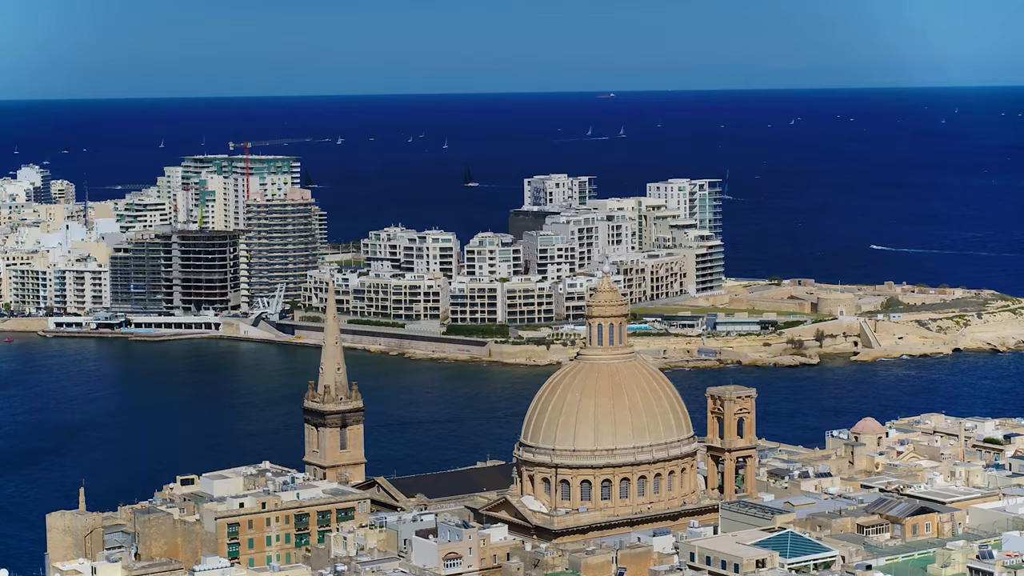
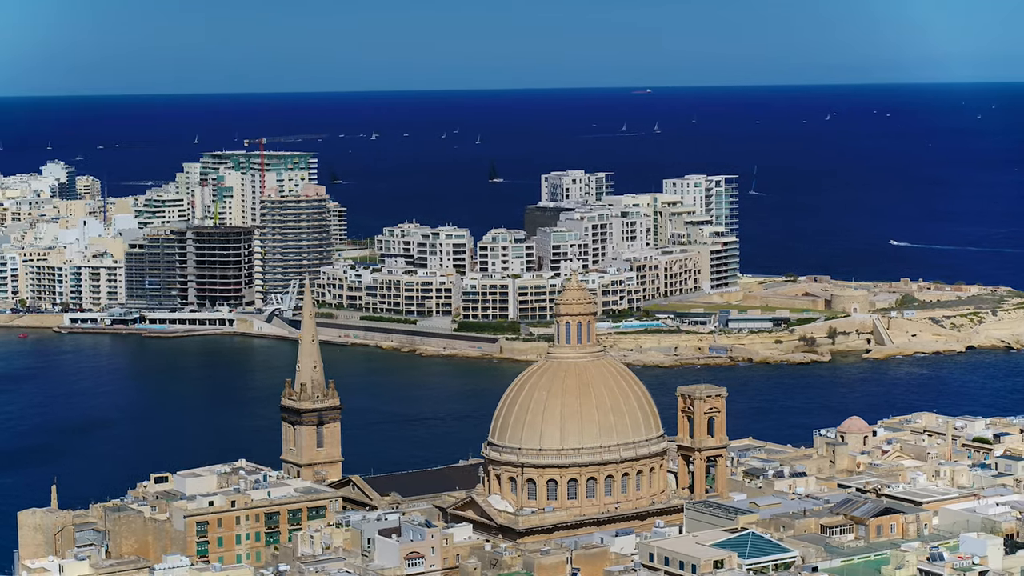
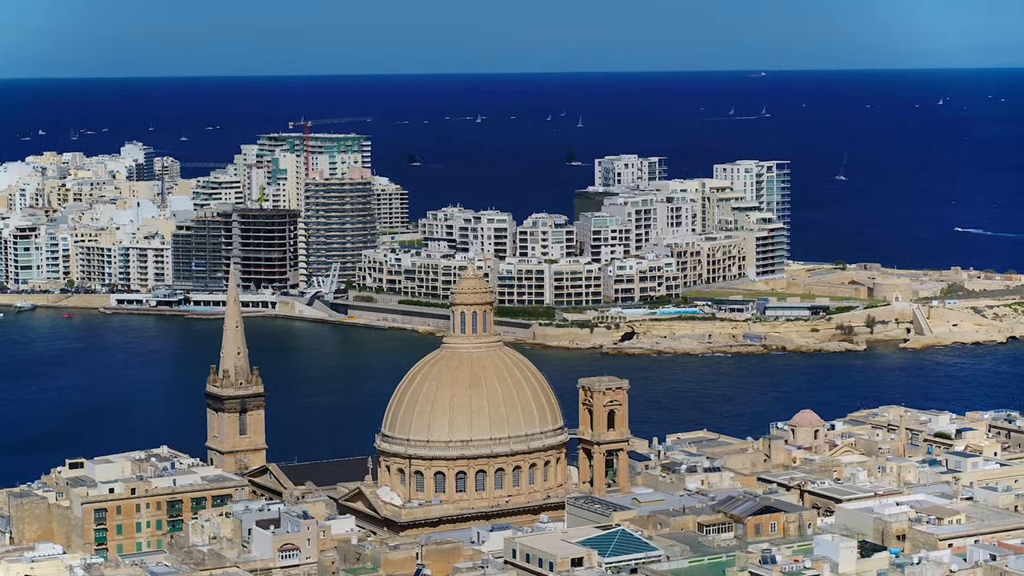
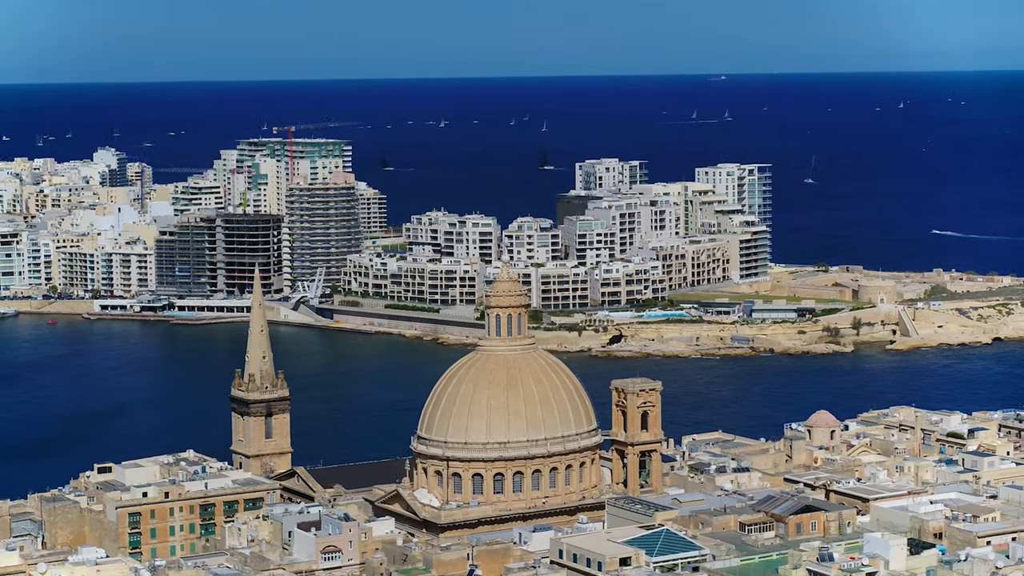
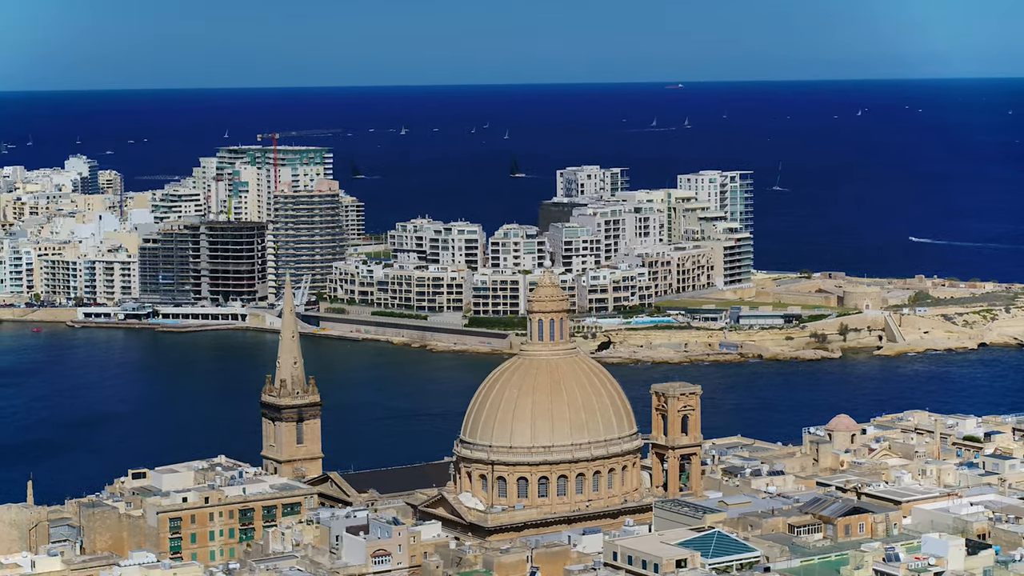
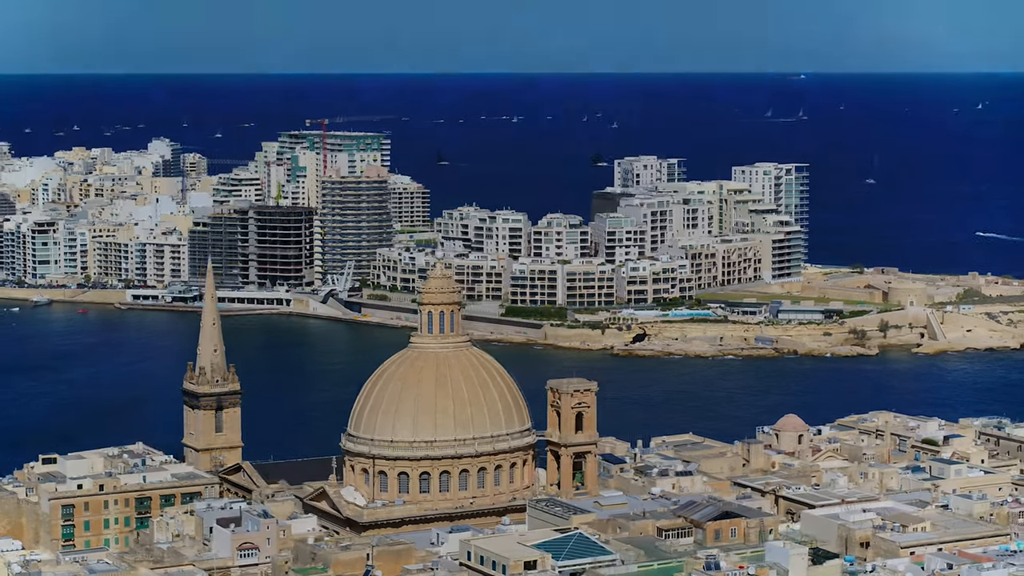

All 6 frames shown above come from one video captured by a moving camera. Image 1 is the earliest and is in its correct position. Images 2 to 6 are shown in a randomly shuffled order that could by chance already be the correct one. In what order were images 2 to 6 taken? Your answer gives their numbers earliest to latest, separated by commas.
2, 5, 4, 3, 6
